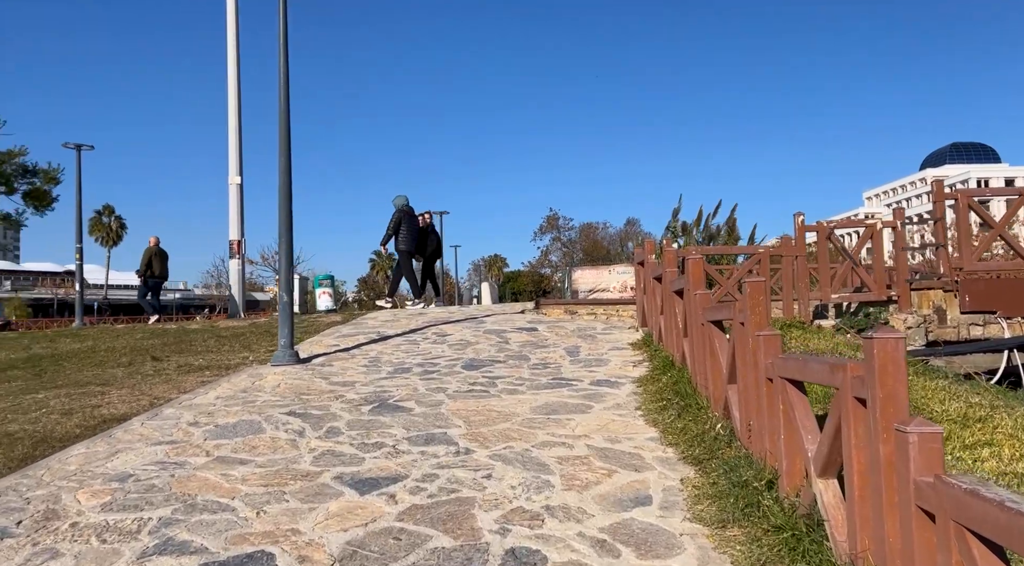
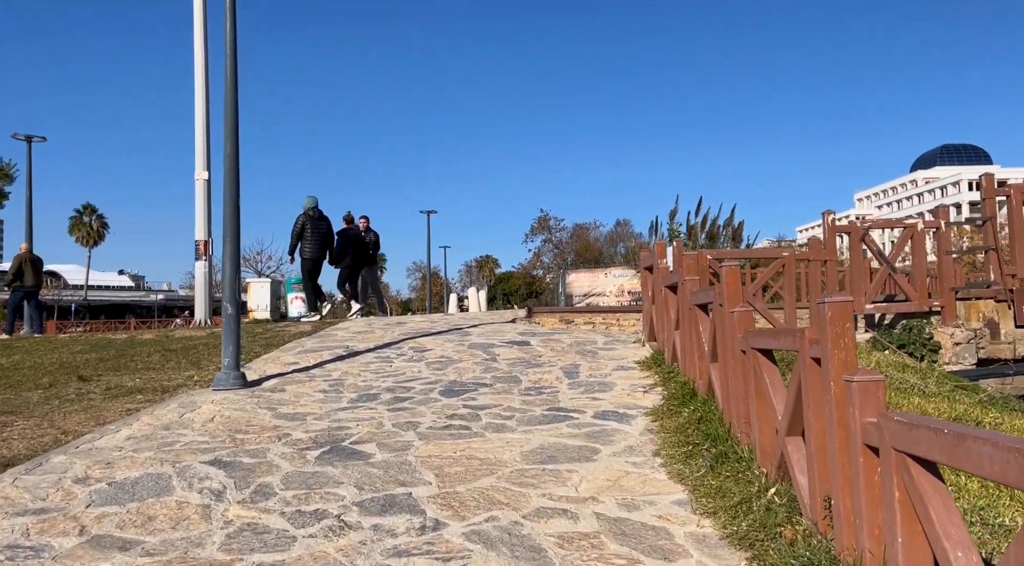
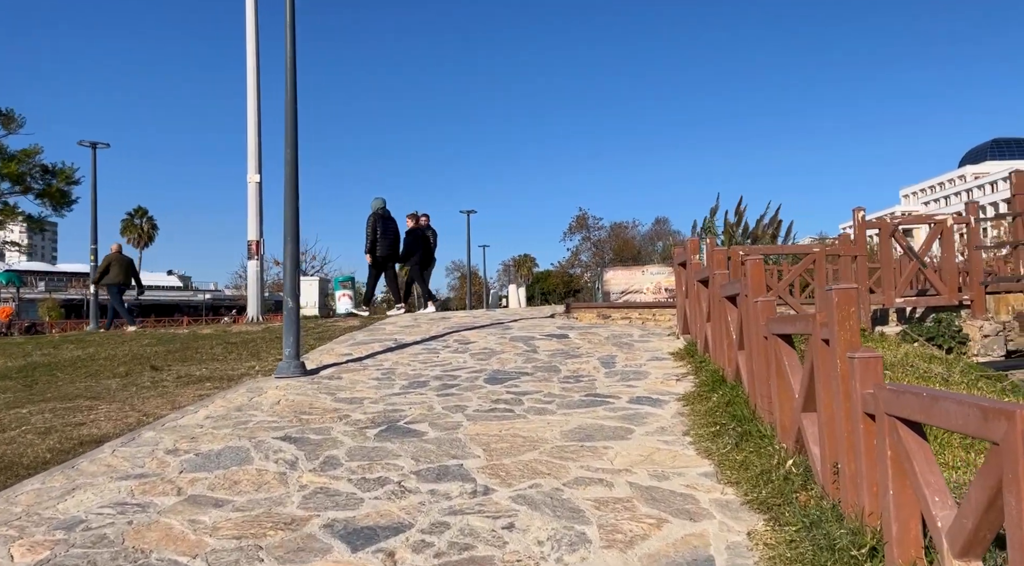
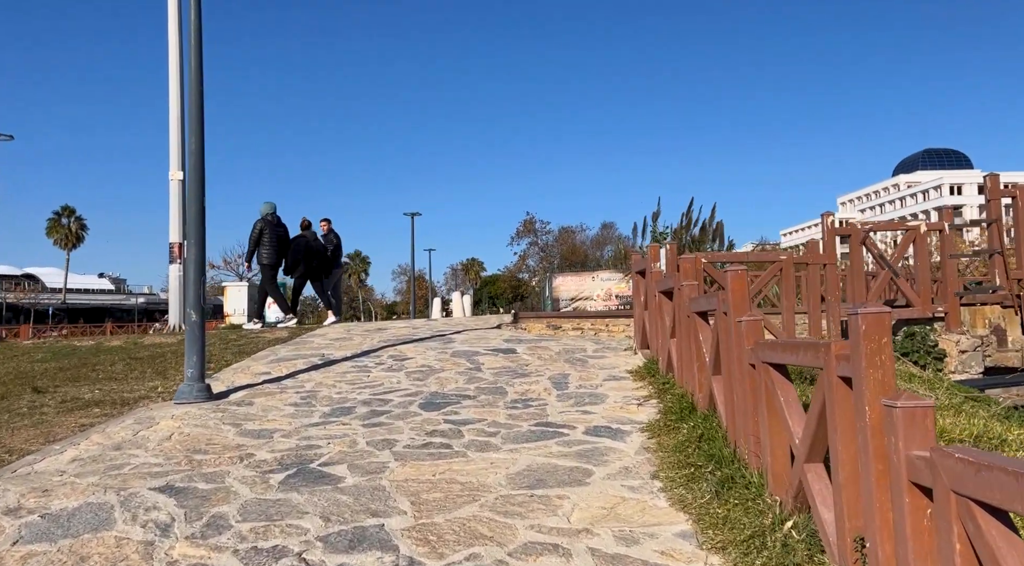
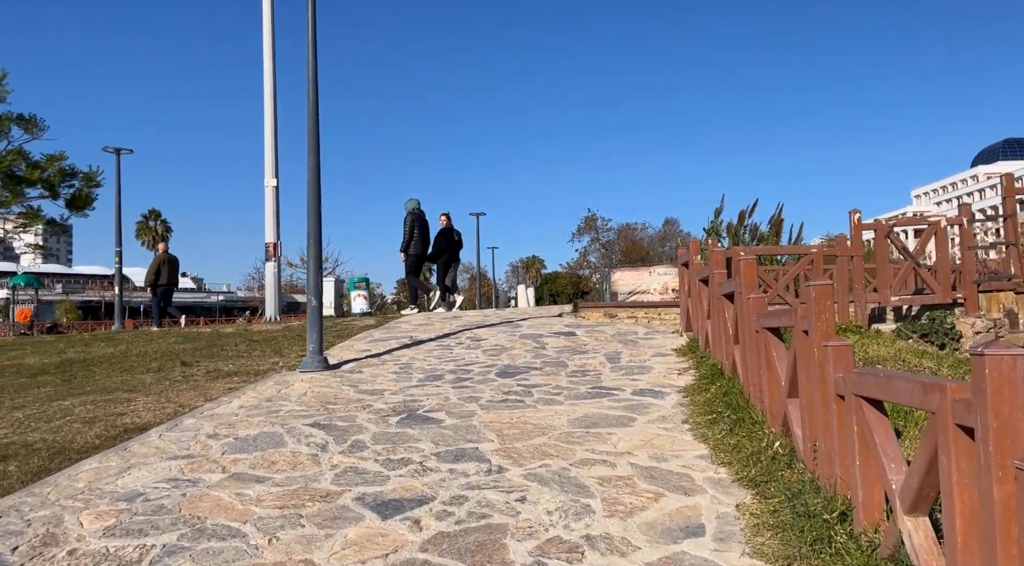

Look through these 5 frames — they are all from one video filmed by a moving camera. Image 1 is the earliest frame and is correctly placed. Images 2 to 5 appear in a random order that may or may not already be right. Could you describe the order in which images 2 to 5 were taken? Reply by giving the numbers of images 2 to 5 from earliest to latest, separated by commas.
5, 3, 2, 4
